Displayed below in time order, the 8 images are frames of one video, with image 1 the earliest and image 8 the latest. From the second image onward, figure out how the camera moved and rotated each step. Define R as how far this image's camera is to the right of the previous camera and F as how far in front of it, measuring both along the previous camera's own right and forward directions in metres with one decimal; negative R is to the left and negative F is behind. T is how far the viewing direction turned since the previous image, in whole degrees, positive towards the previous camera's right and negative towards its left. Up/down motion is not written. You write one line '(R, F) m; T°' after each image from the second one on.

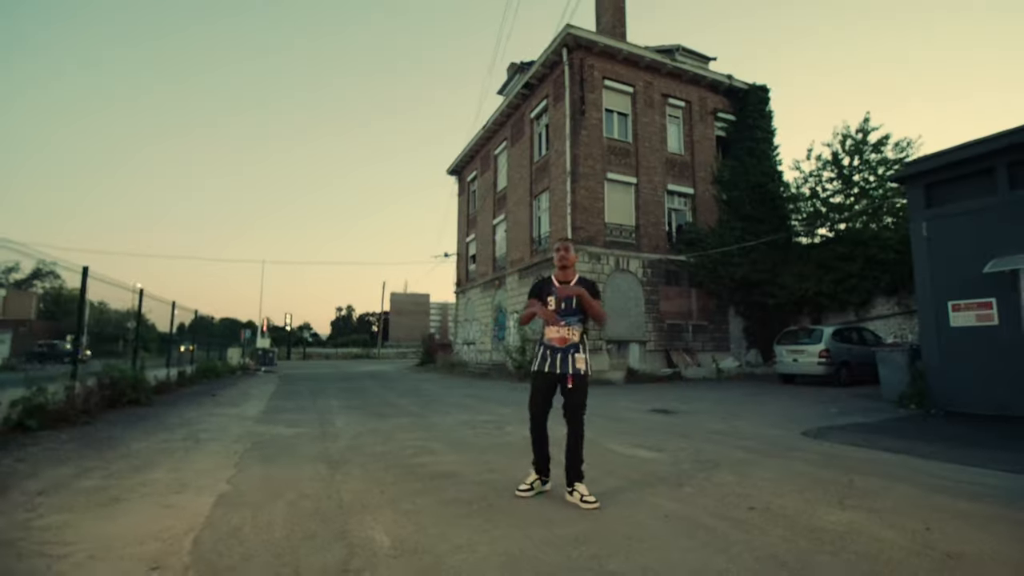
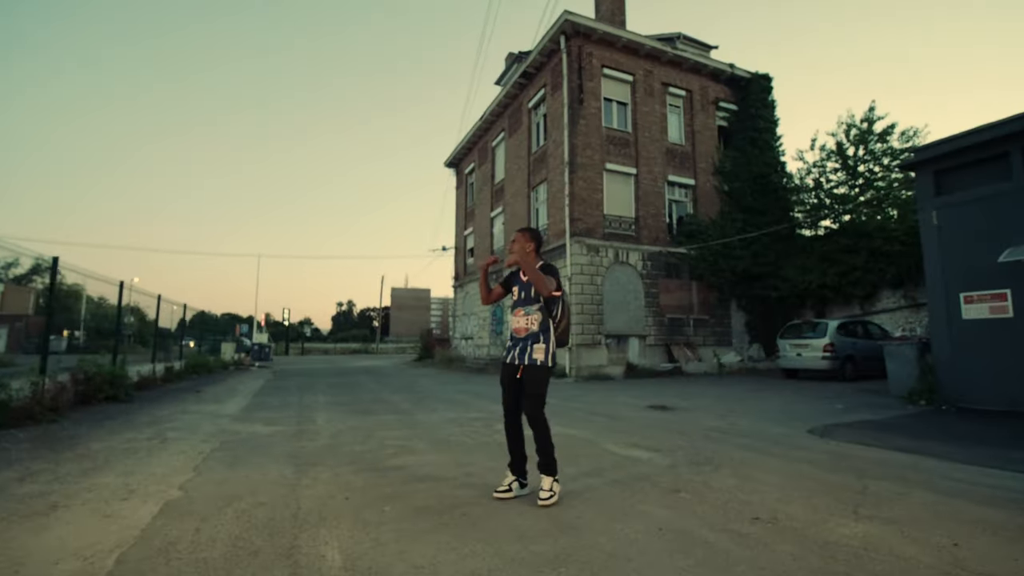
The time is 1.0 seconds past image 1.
(+0.1, +0.3) m; 0°
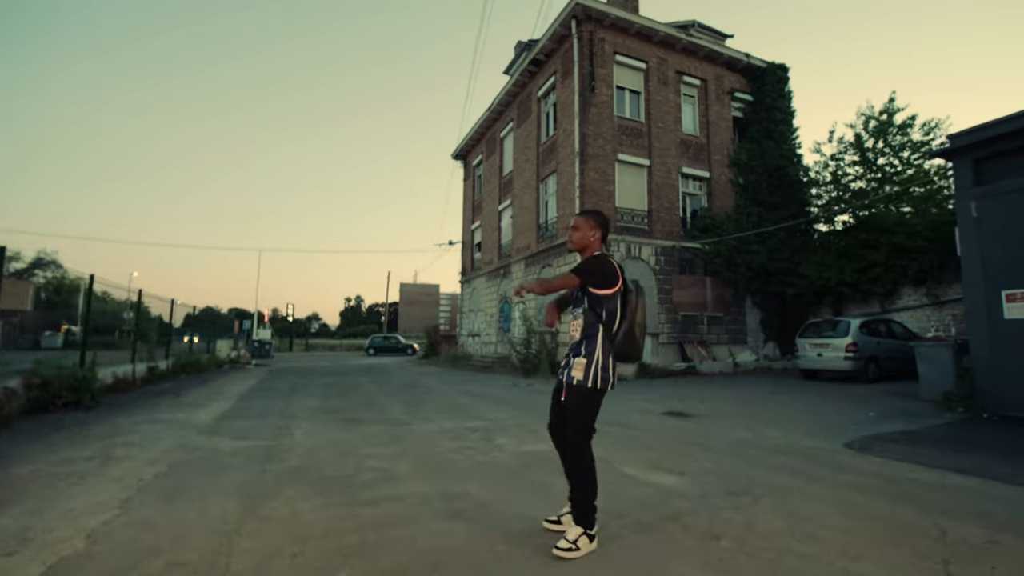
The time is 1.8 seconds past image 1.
(0.0, +0.7) m; 0°
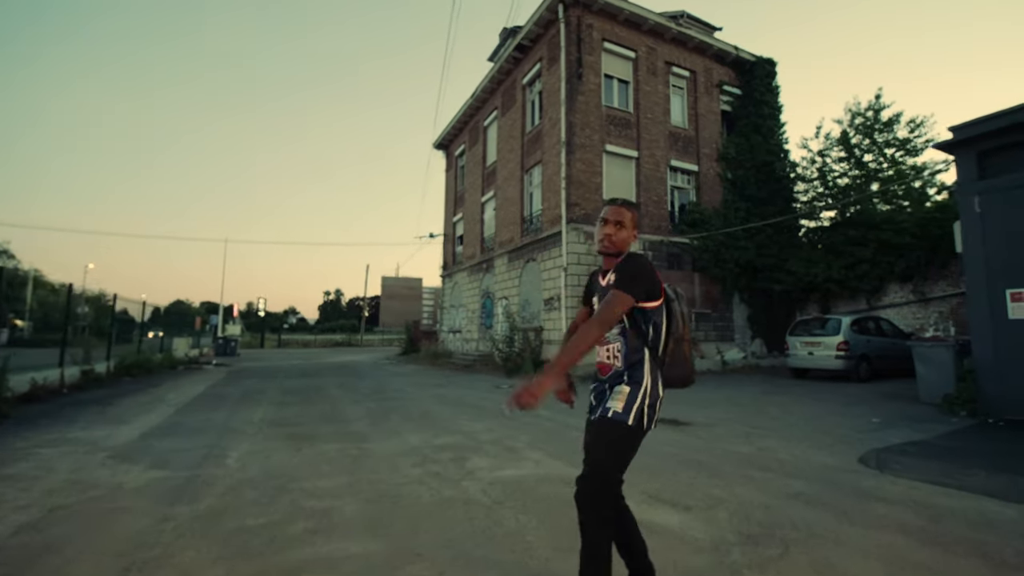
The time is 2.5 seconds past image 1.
(0.0, +0.8) m; +2°
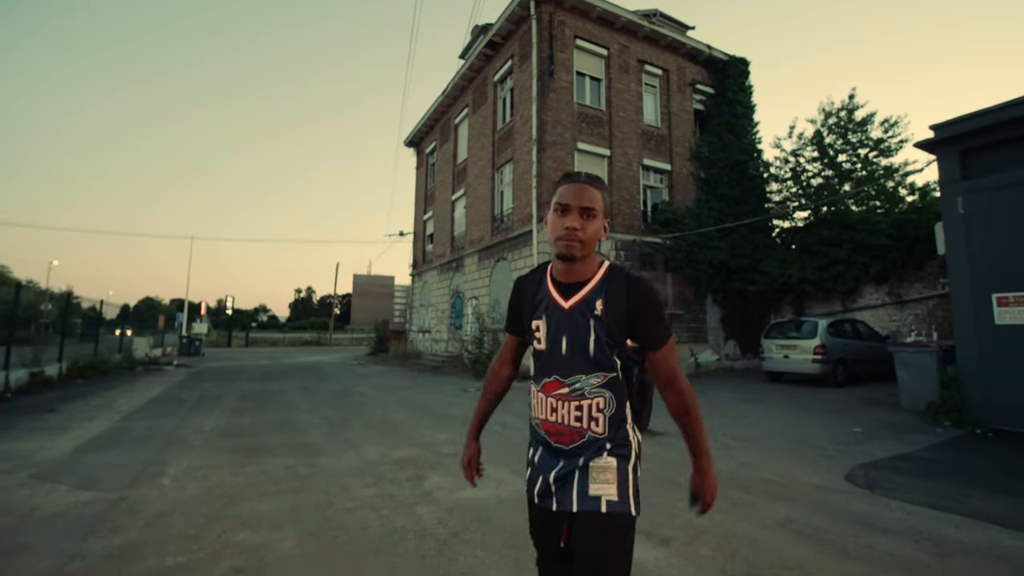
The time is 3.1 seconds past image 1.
(+0.1, +0.4) m; +2°
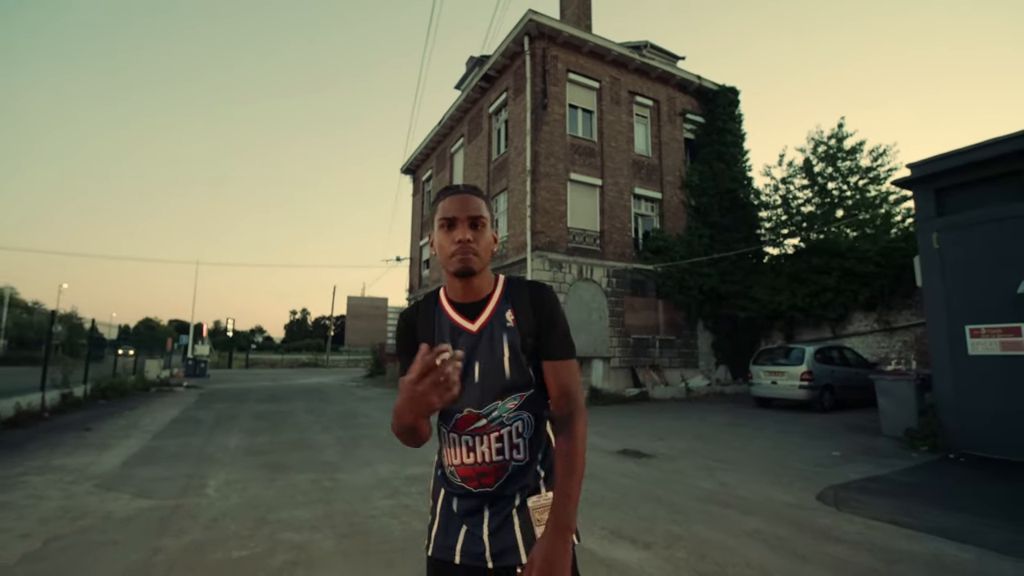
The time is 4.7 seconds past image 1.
(-0.1, -0.6) m; 0°
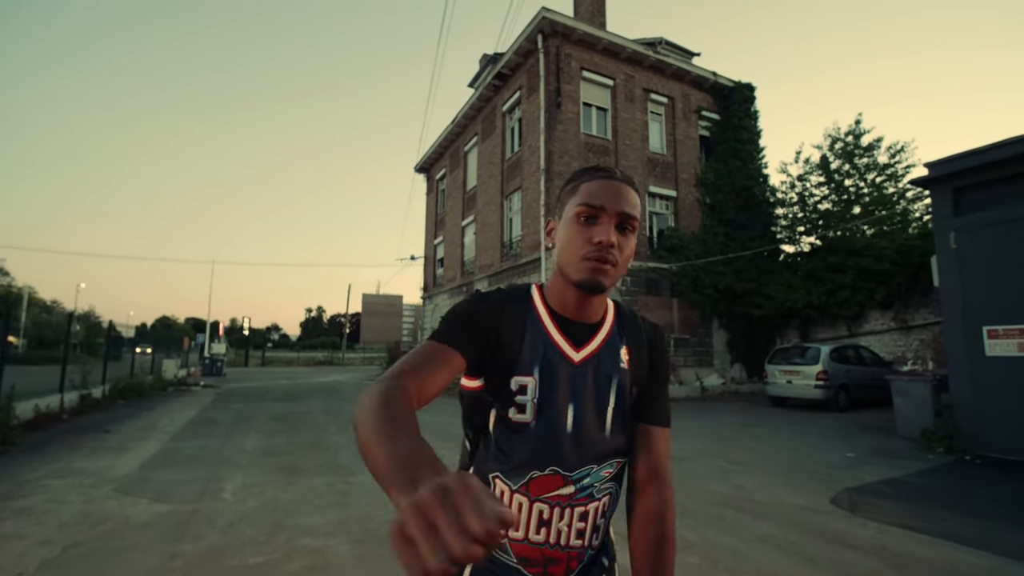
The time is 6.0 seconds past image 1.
(0.0, 0.0) m; -1°
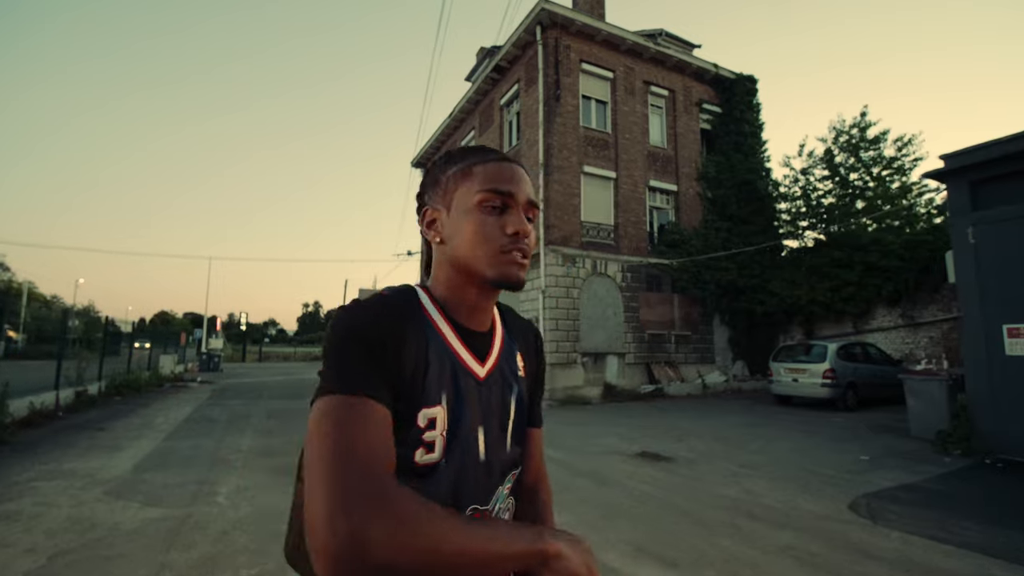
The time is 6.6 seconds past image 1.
(-0.1, +0.2) m; 0°
